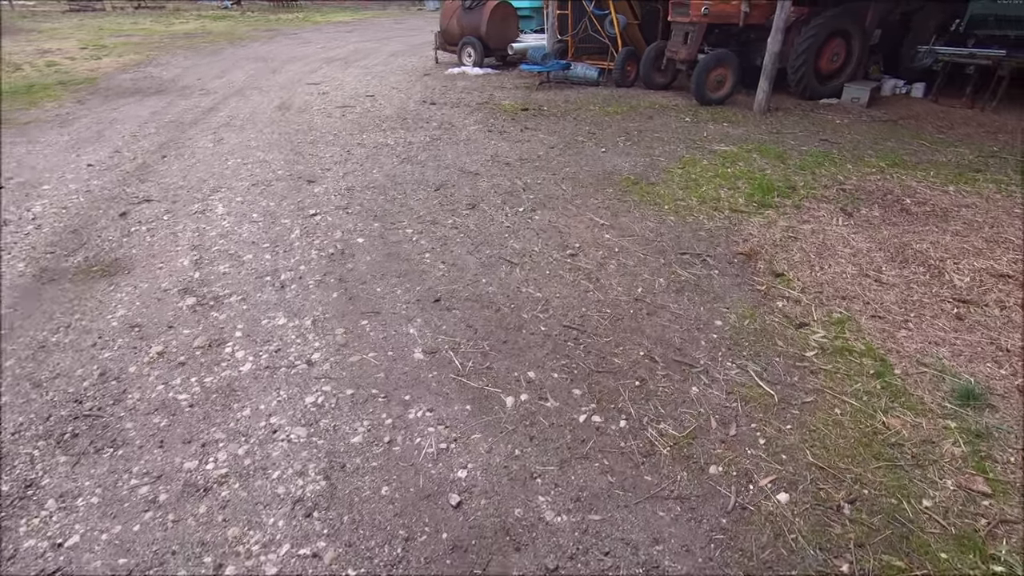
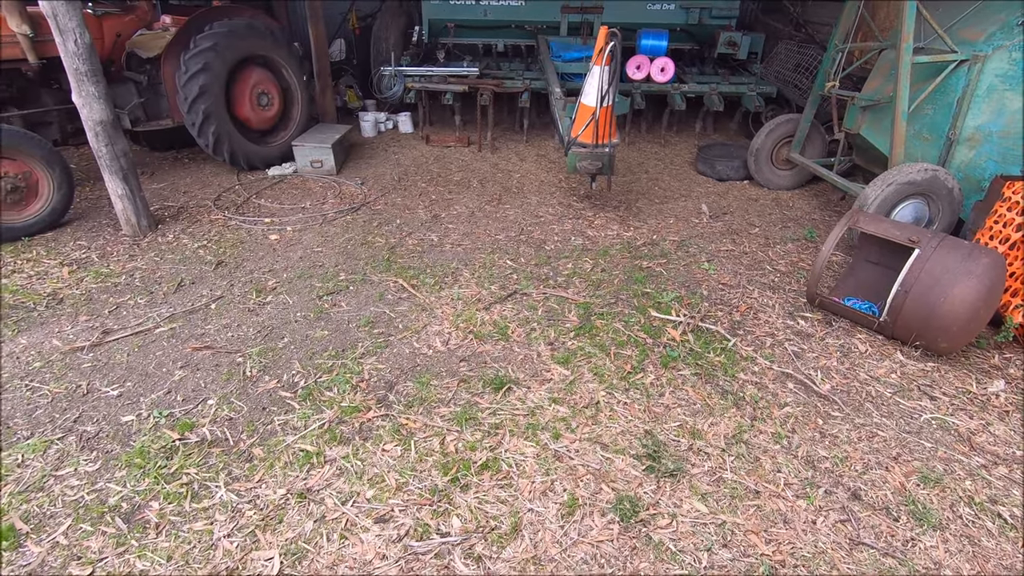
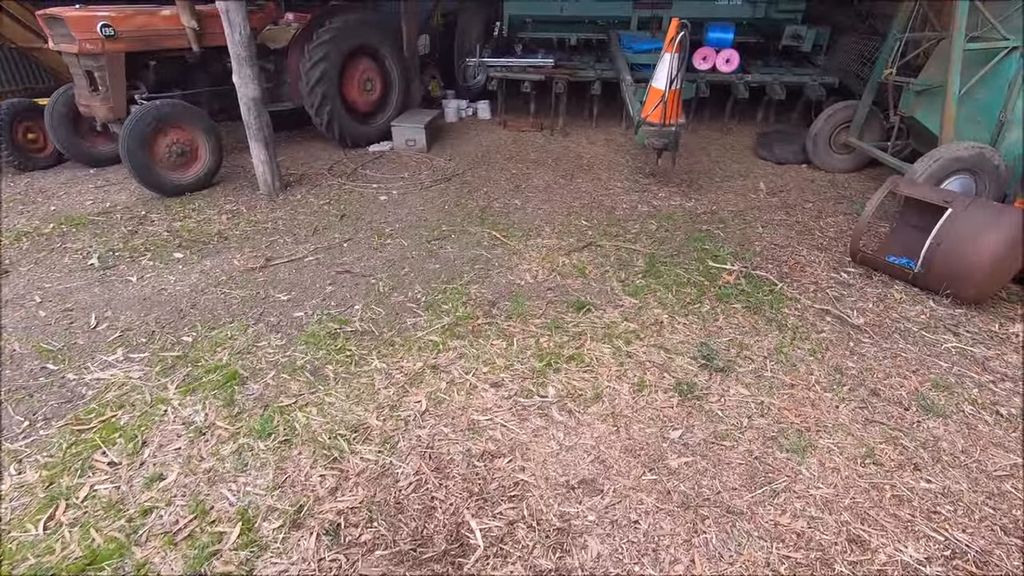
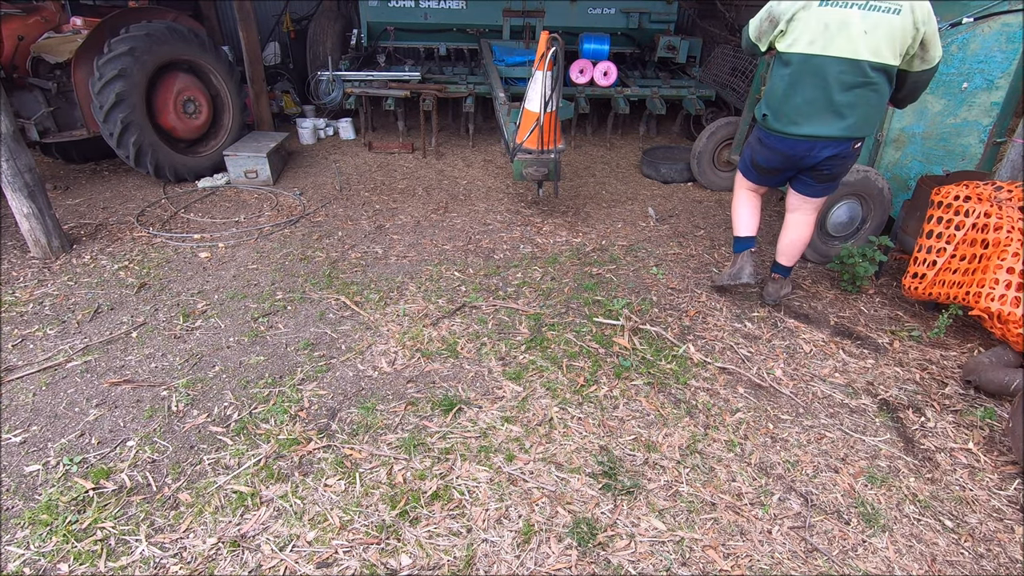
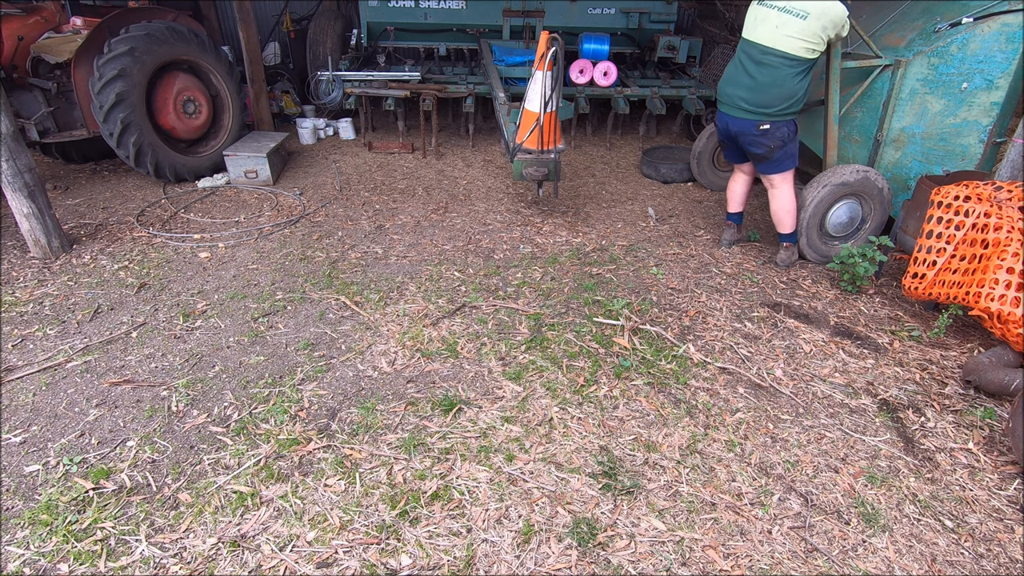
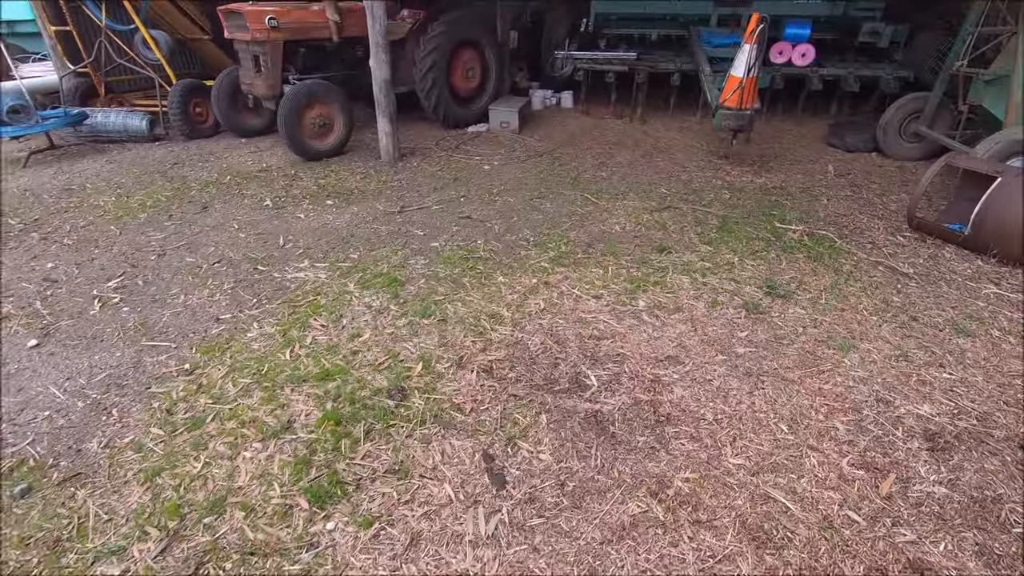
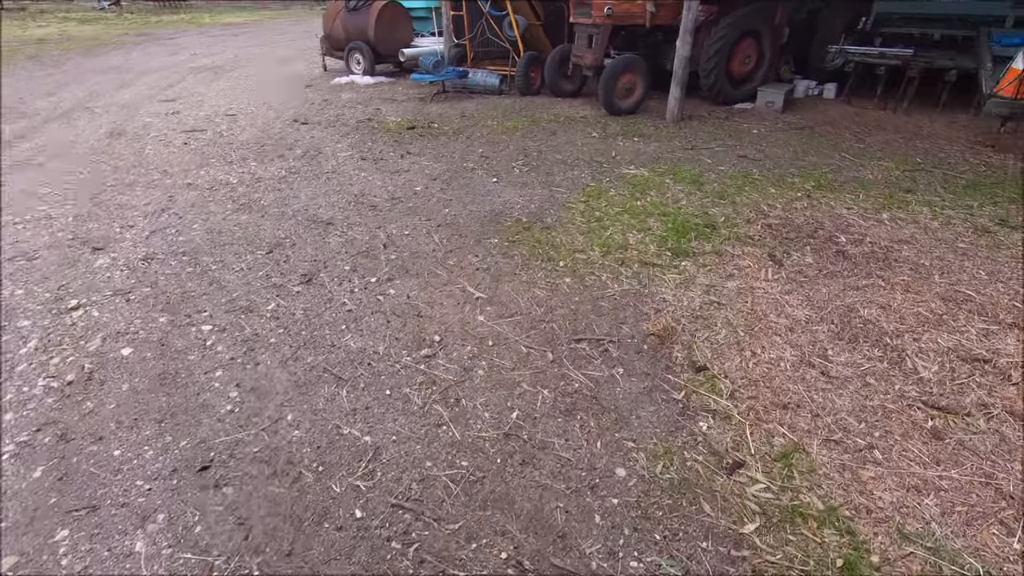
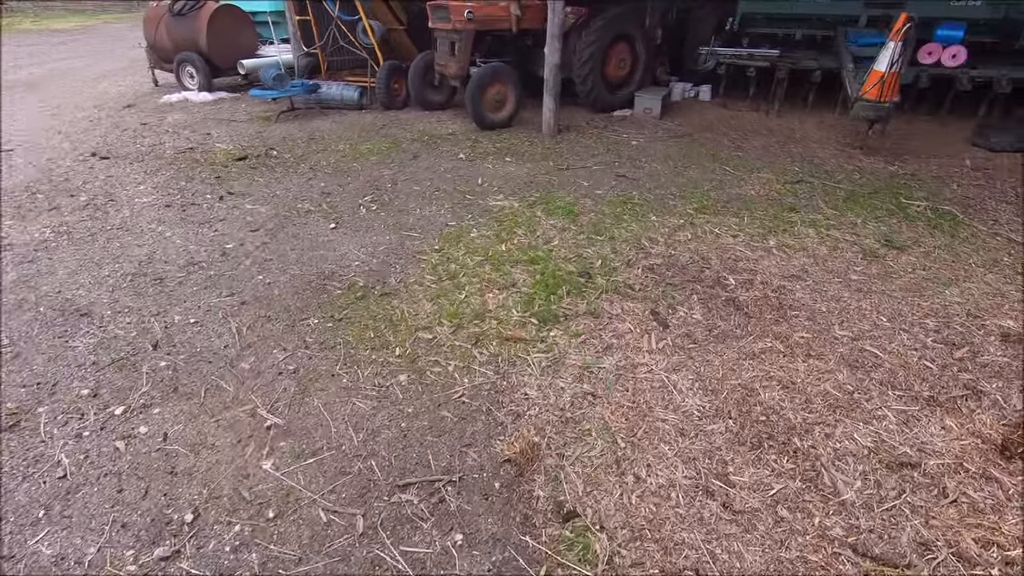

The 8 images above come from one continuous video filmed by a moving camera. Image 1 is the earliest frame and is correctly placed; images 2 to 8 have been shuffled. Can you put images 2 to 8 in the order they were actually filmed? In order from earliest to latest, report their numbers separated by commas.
7, 8, 6, 3, 2, 4, 5
